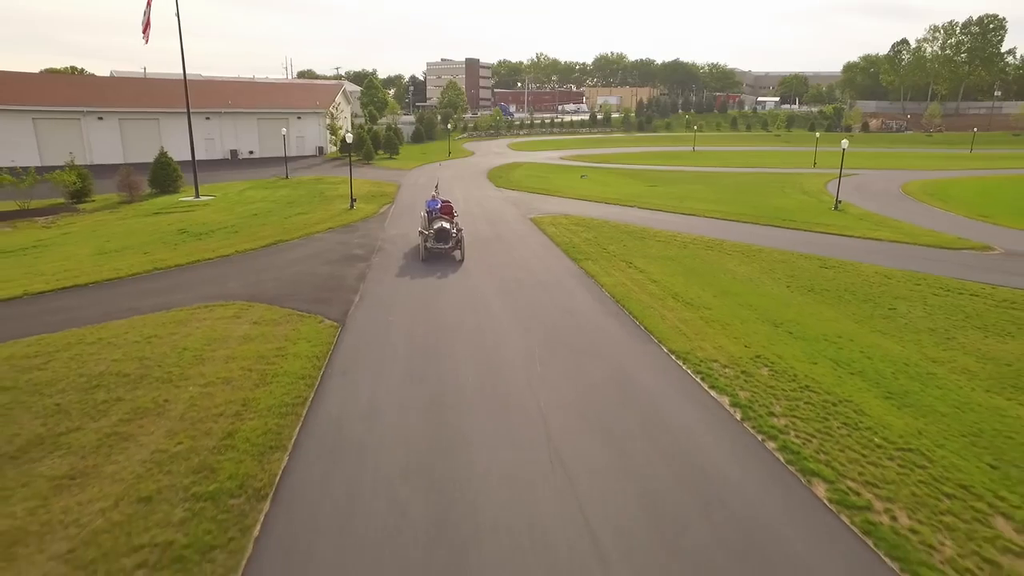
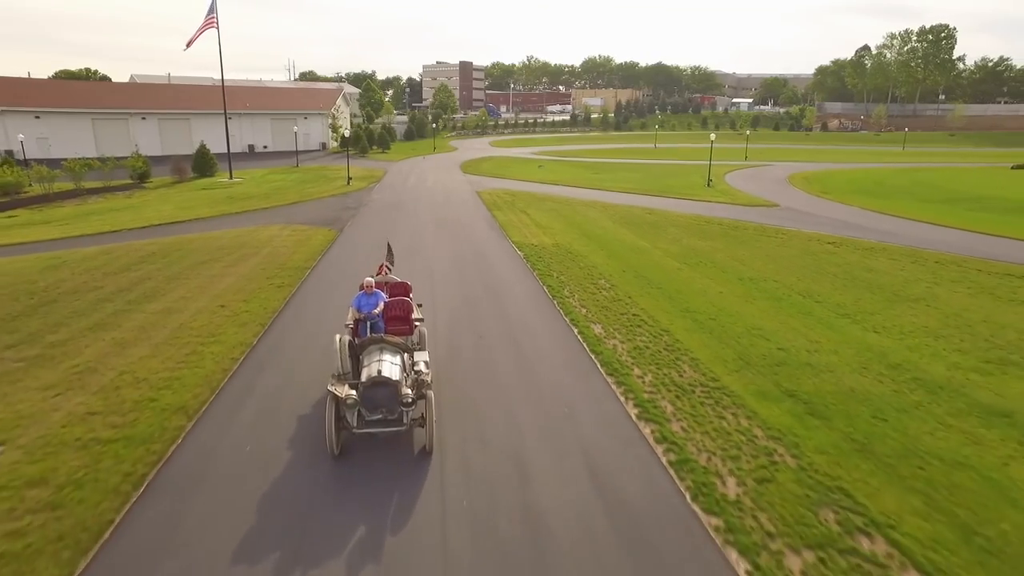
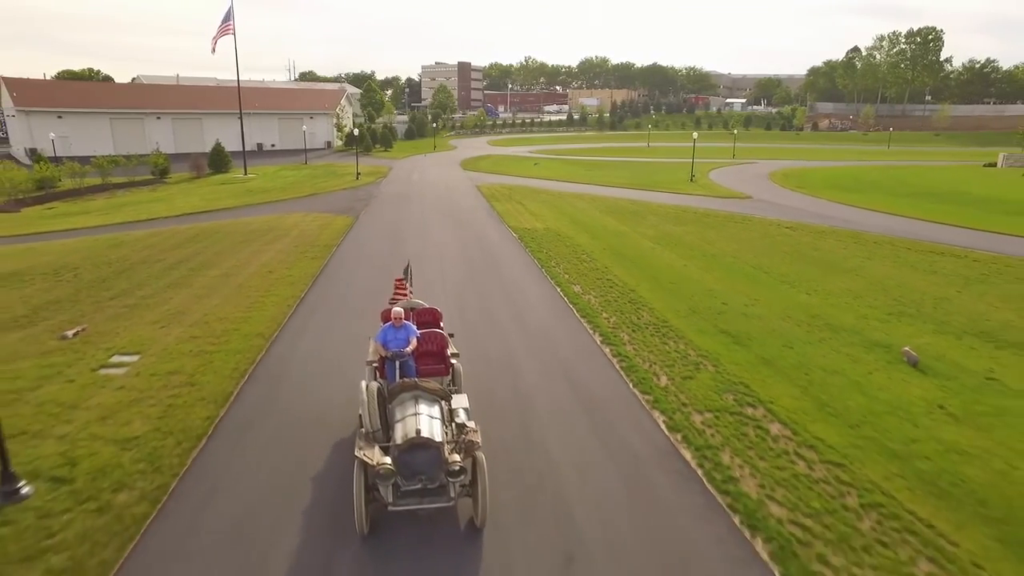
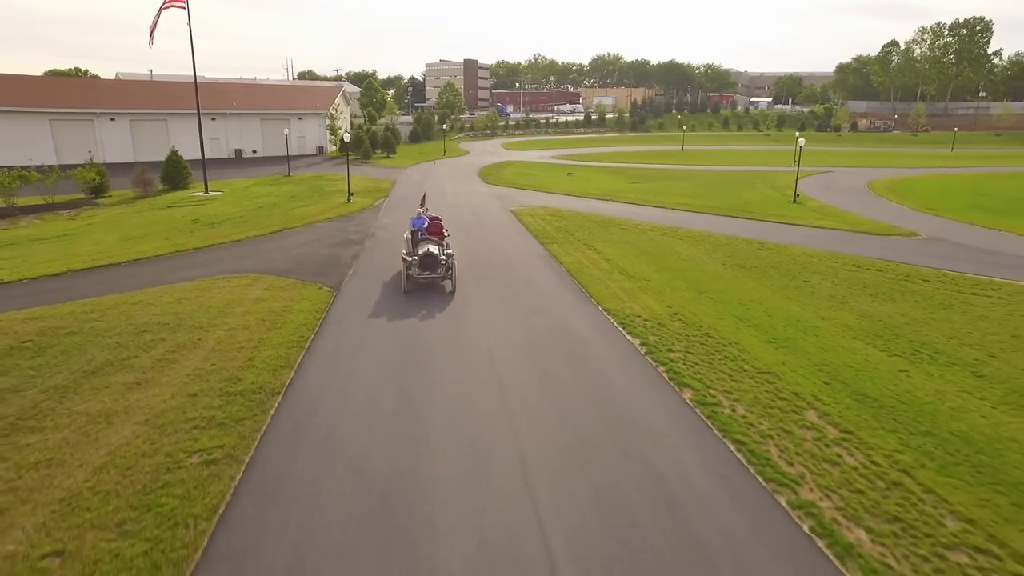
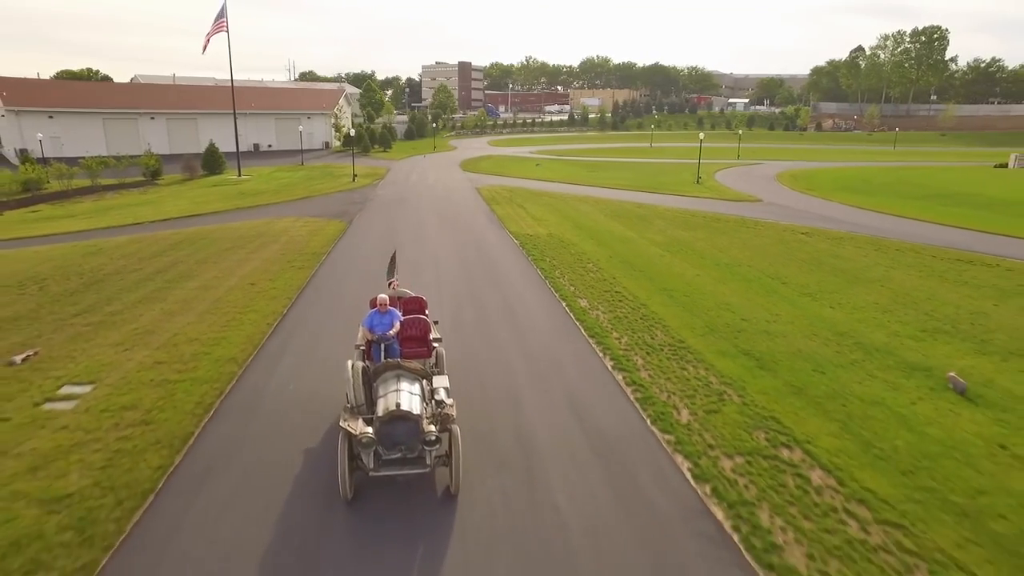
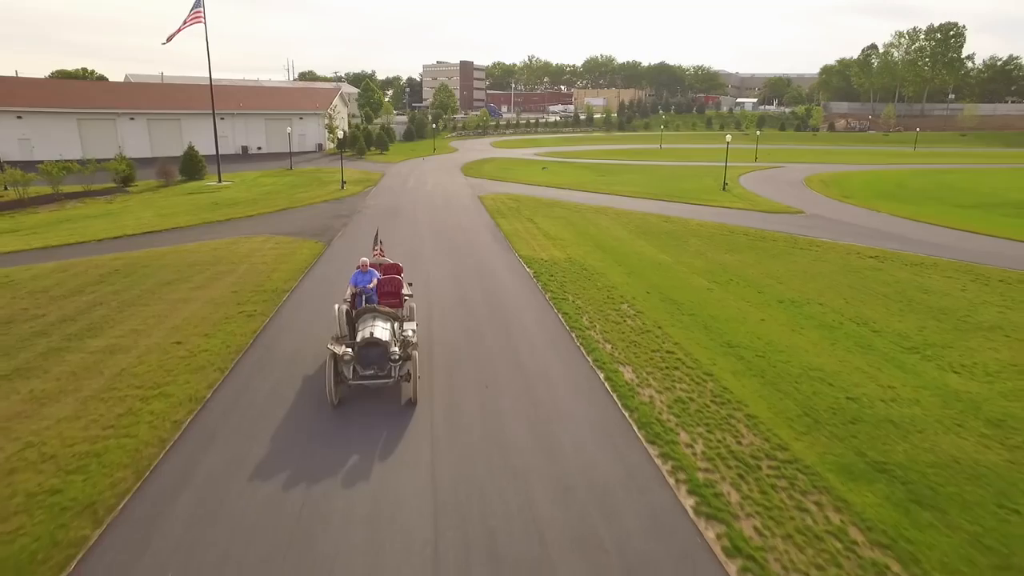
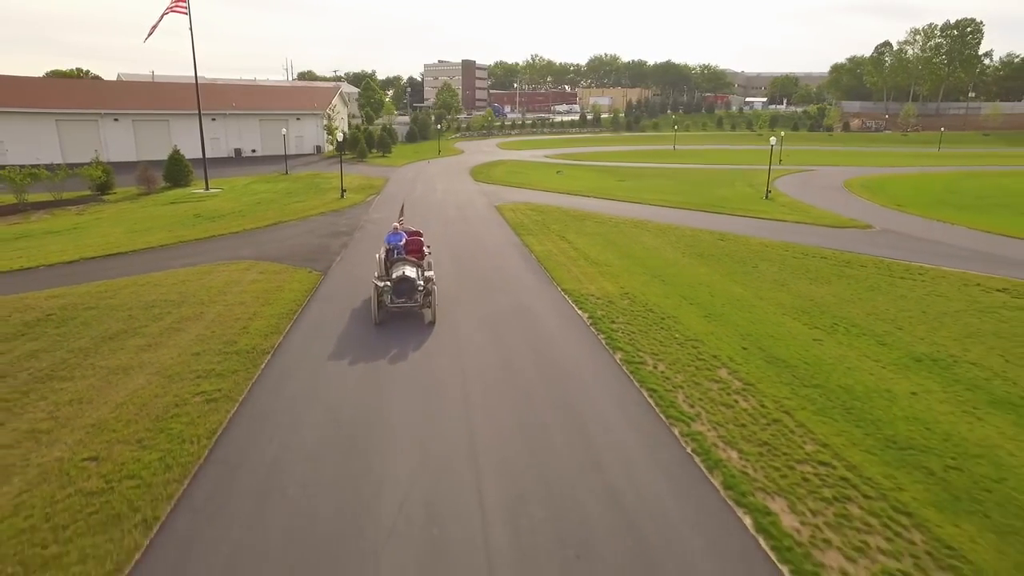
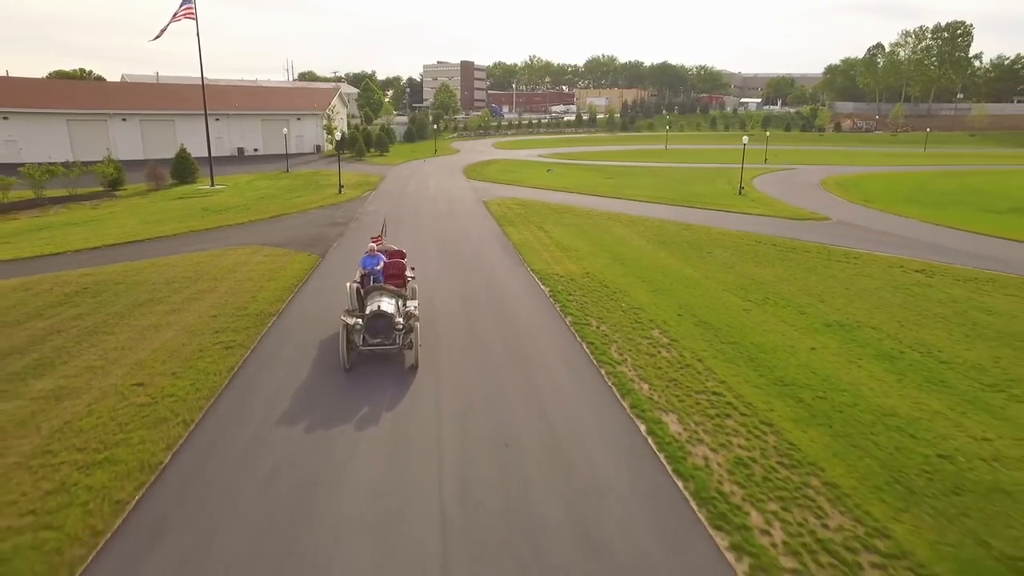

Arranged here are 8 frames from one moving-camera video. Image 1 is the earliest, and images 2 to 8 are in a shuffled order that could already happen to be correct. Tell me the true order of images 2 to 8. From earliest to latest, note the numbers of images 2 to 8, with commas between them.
4, 7, 8, 6, 2, 5, 3
